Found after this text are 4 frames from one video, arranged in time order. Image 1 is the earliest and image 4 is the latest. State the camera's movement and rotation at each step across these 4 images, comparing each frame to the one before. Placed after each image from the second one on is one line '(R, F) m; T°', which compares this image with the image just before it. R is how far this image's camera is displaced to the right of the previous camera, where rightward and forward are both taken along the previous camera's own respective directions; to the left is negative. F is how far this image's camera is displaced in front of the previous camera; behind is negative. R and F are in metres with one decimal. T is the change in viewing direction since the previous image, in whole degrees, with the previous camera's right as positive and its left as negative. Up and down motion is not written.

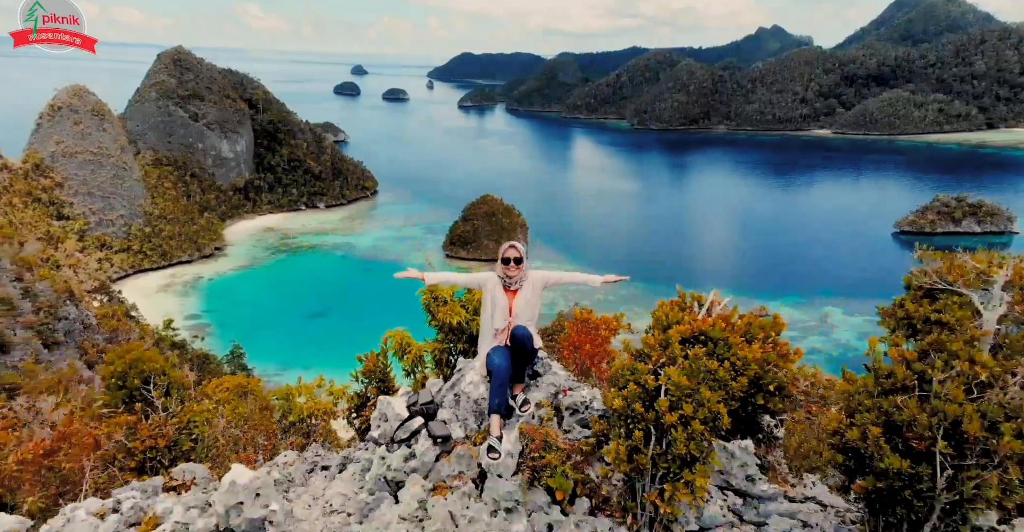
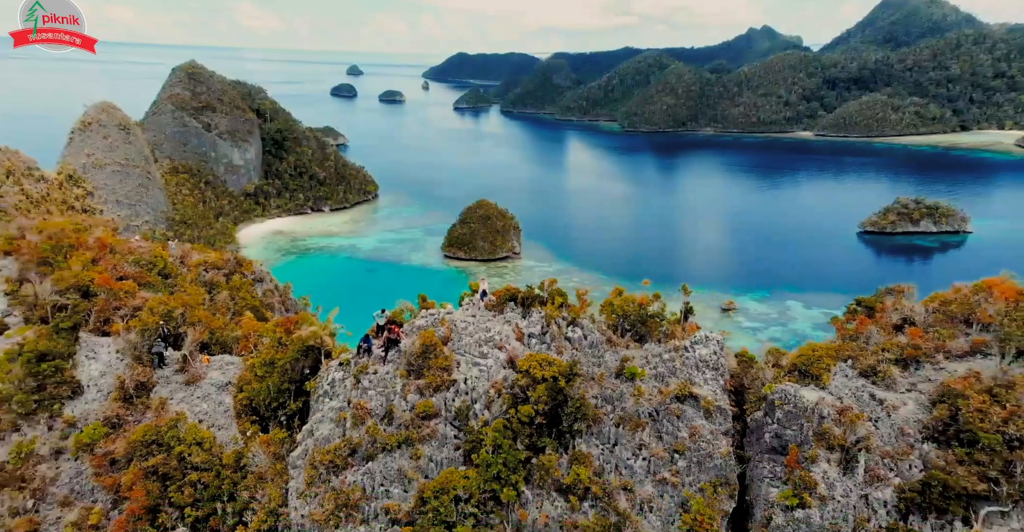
(+0.5, -9.4) m; 0°
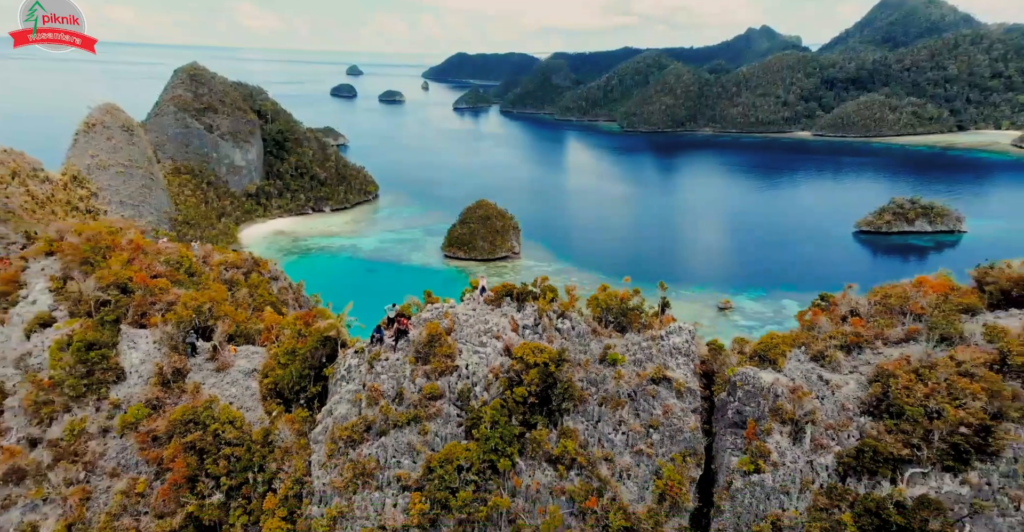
(+0.1, -1.3) m; 0°
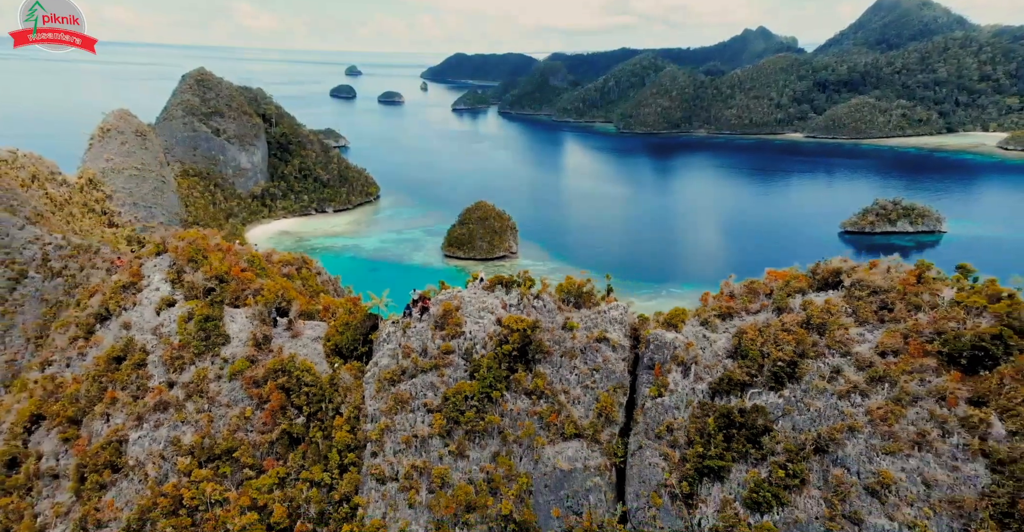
(+0.2, -4.9) m; 0°
